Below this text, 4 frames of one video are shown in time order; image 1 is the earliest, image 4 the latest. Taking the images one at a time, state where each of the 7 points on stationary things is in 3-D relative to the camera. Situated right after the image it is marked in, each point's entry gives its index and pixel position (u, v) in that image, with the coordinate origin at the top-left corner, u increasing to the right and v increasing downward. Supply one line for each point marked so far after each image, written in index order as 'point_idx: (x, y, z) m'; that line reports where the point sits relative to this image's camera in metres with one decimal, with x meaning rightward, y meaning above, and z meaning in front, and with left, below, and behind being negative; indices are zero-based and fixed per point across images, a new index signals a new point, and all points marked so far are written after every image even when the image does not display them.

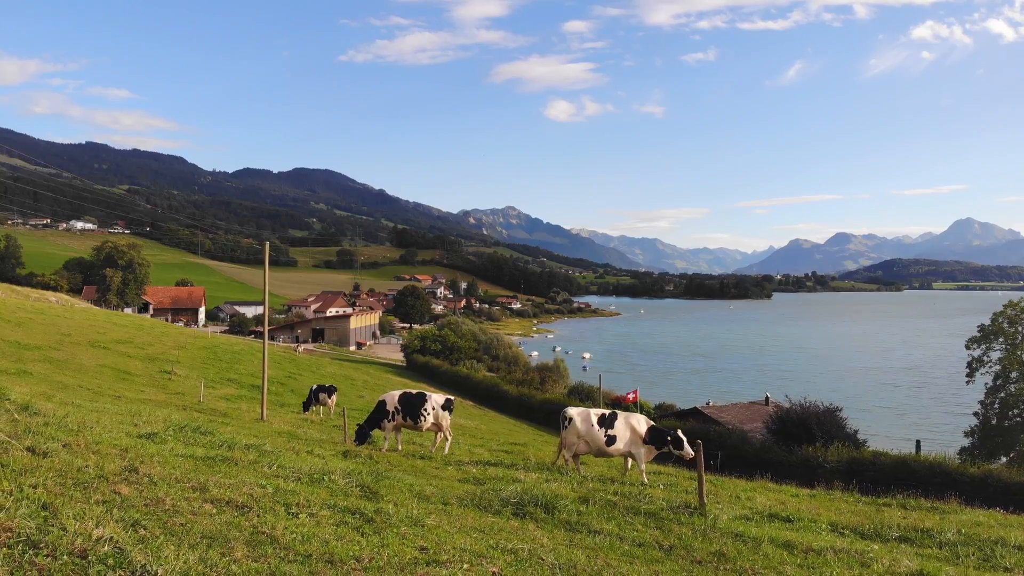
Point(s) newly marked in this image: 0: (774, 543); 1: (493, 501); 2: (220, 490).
0: (+3.7, -3.7, +8.4) m
1: (-0.3, -3.3, +9.1) m
2: (-3.0, -2.2, +6.3) m
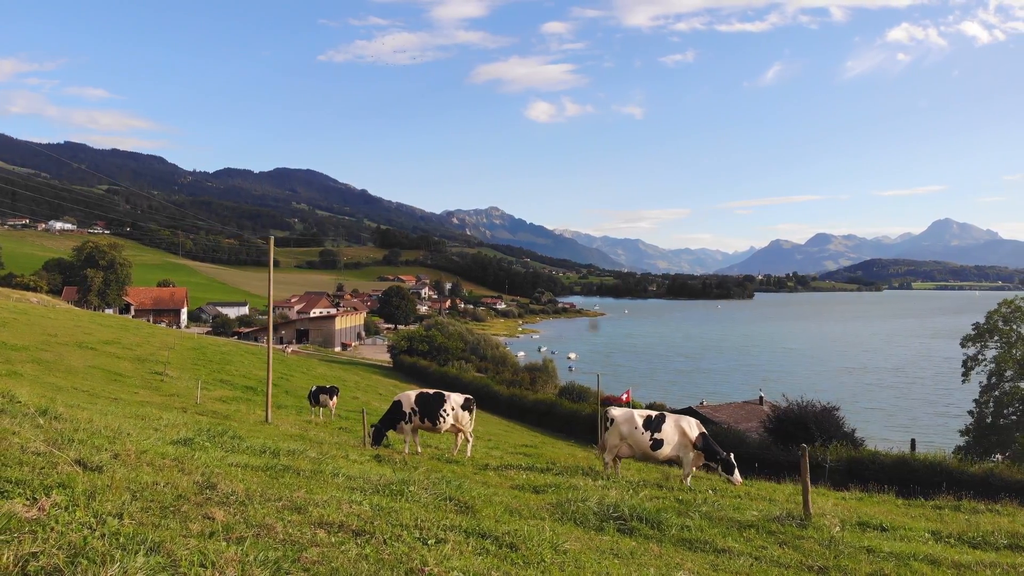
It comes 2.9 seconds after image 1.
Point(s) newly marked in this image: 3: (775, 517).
0: (+5.0, -3.4, +7.5) m
1: (+1.0, -3.1, +8.1) m
2: (-1.7, -2.0, +5.2) m
3: (+4.2, -3.6, +9.3) m
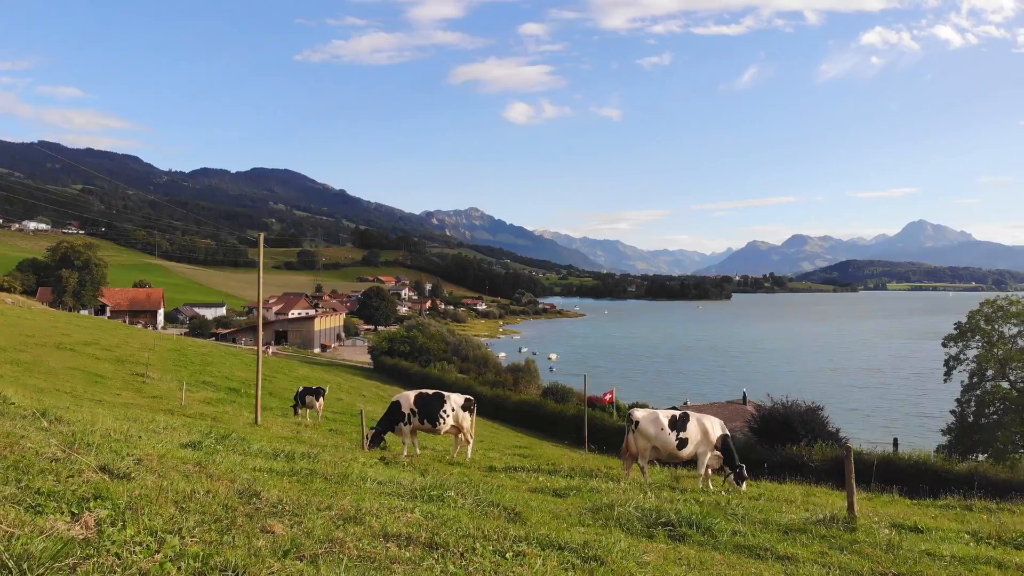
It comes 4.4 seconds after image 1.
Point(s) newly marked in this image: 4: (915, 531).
0: (+5.6, -3.3, +7.1) m
1: (+1.5, -3.0, +7.6) m
2: (-1.0, -1.9, +4.7) m
3: (+4.7, -3.5, +8.9) m
4: (+6.8, -4.1, +9.9) m
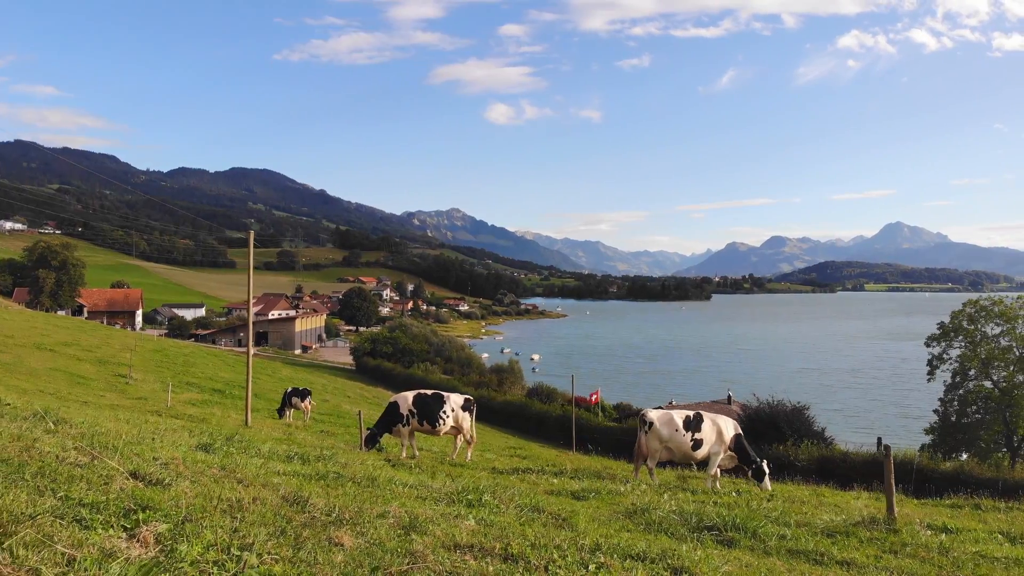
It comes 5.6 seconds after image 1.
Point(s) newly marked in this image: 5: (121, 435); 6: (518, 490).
0: (+6.0, -3.3, +6.9) m
1: (+2.0, -2.9, +7.3) m
2: (-0.5, -1.8, +4.3) m
3: (+5.1, -3.5, +8.7) m
4: (+7.2, -4.0, +9.7) m
5: (-5.2, -1.9, +7.6) m
6: (+0.2, -3.4, +9.6) m
